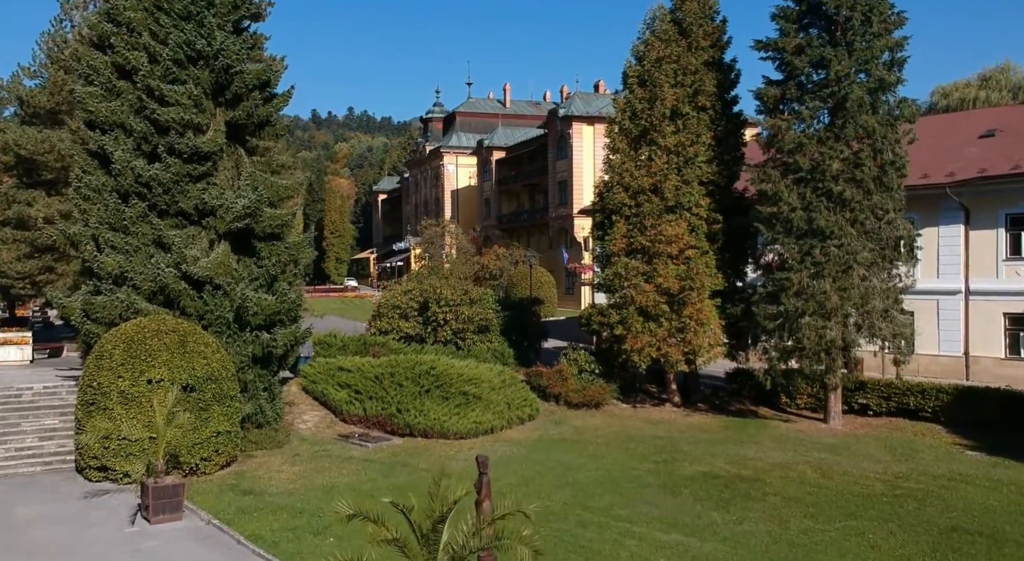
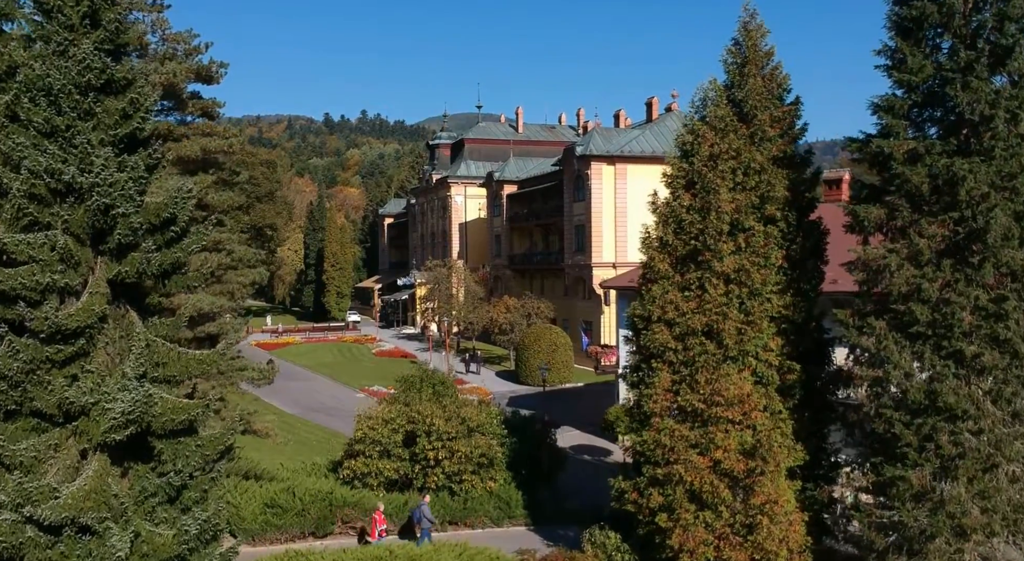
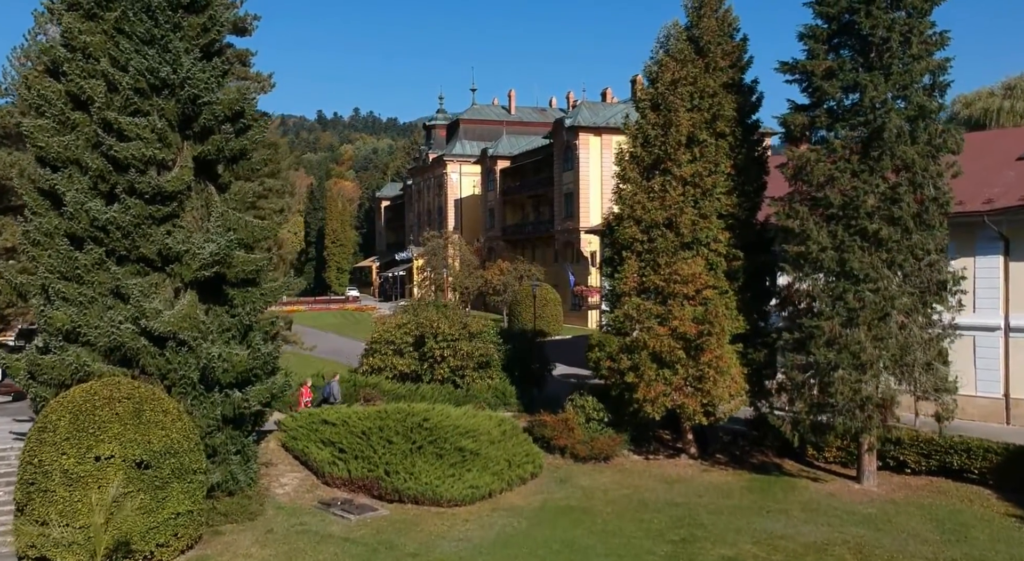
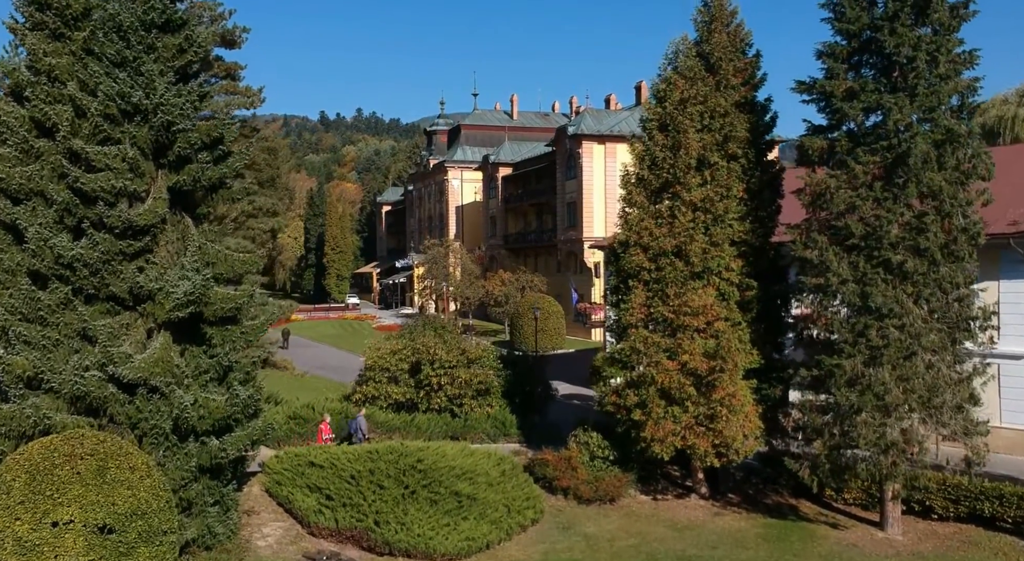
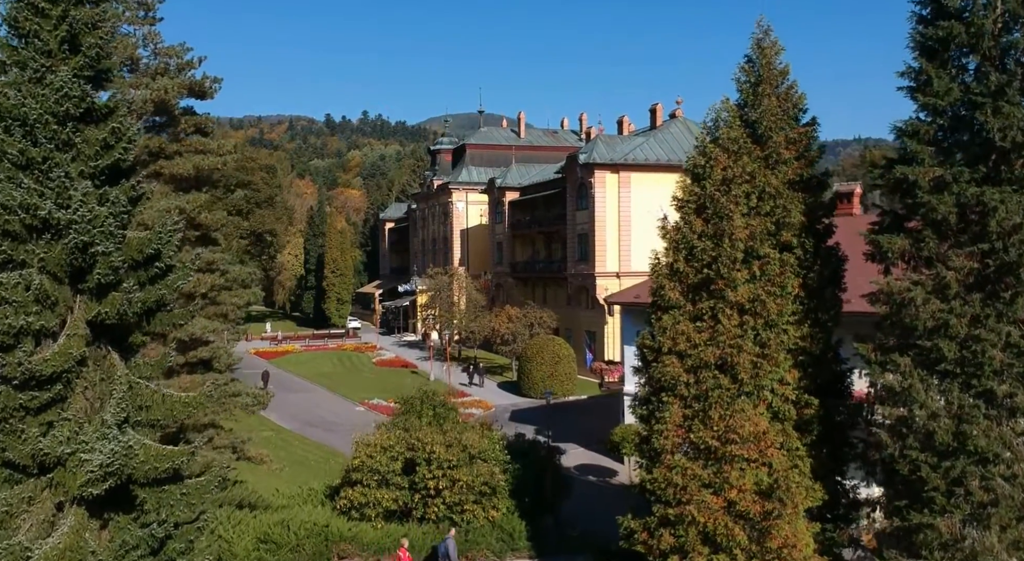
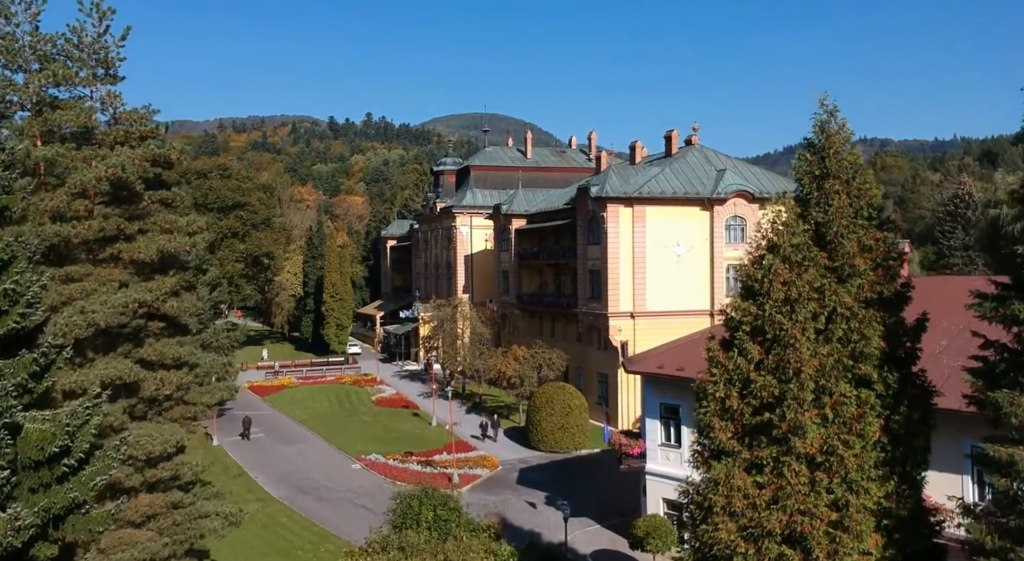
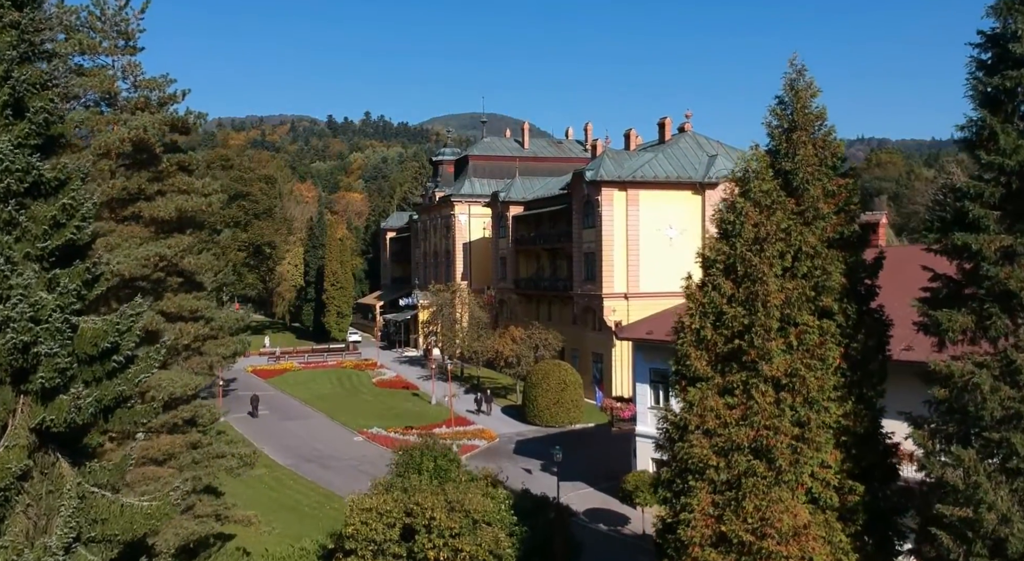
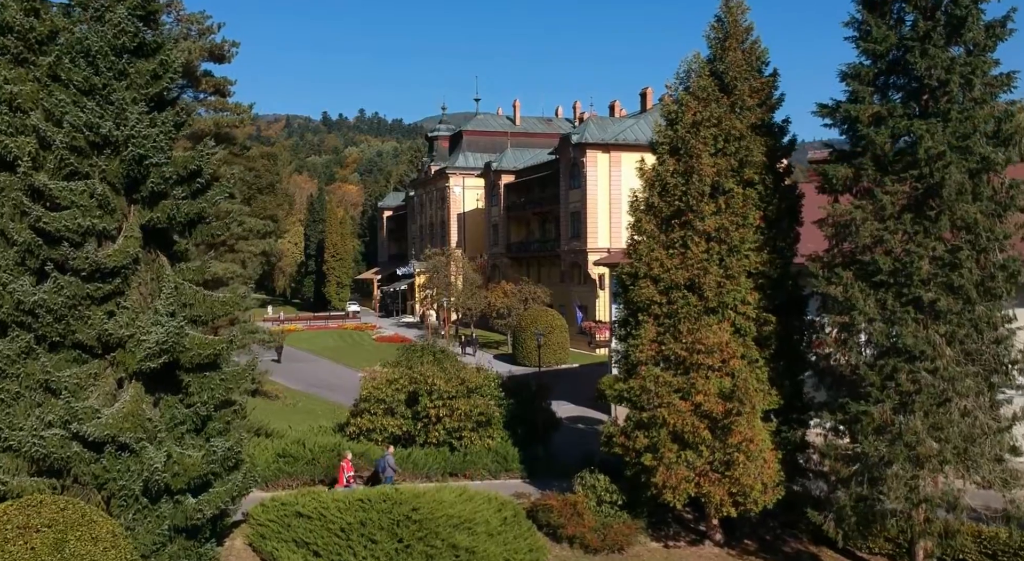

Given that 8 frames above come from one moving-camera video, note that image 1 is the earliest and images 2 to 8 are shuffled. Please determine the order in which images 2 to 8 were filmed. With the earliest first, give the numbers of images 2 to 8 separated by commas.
3, 4, 8, 2, 5, 7, 6
